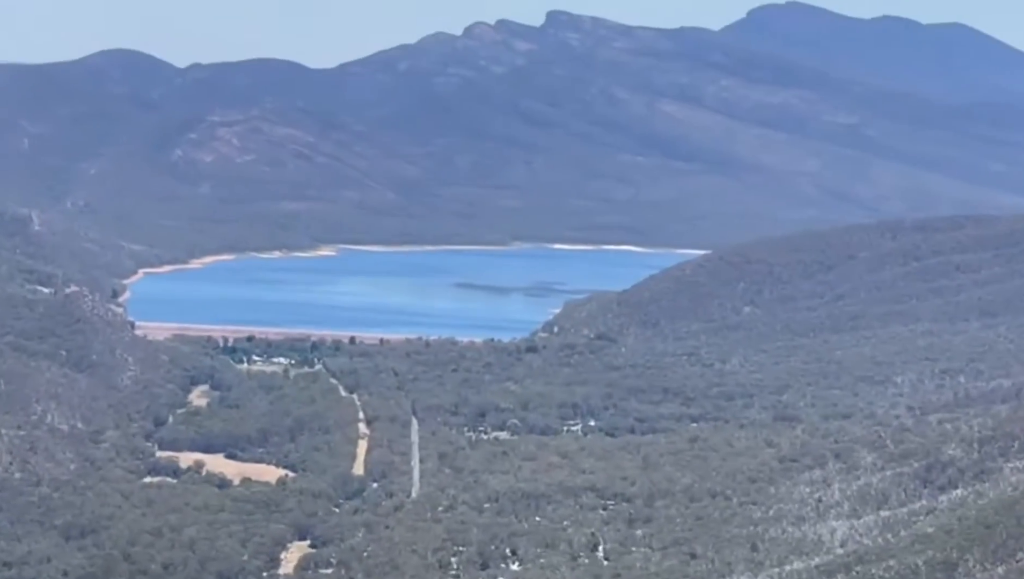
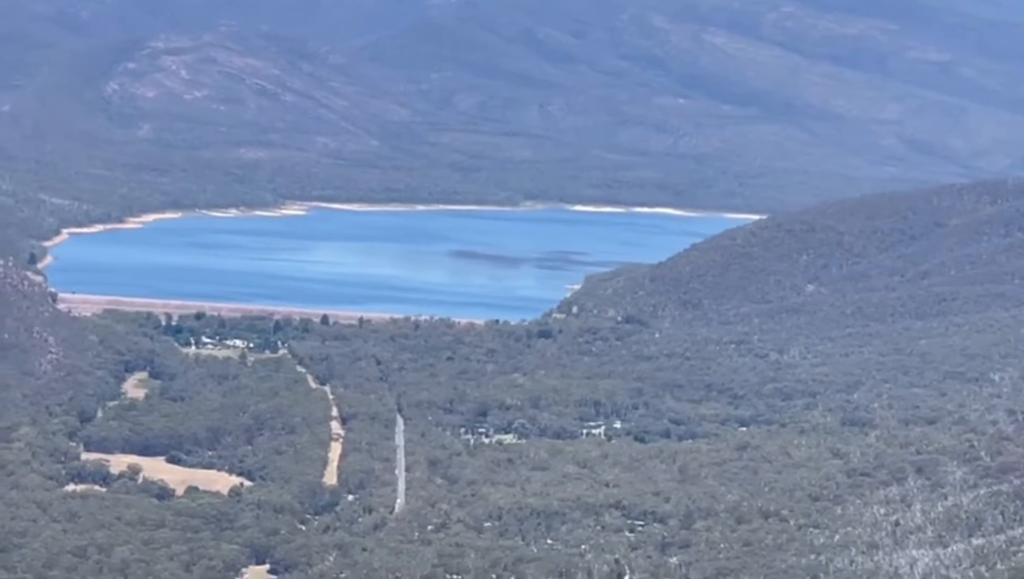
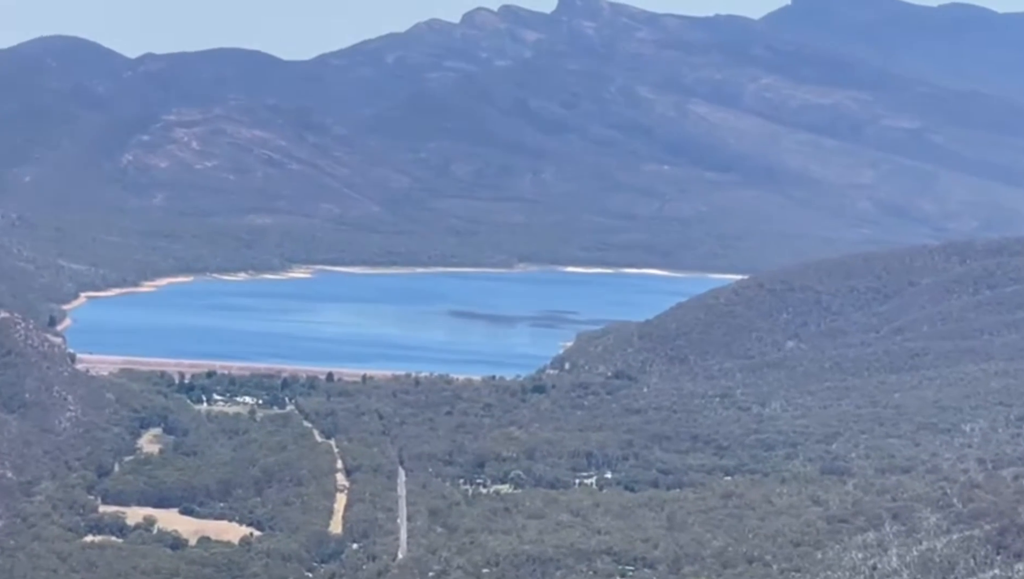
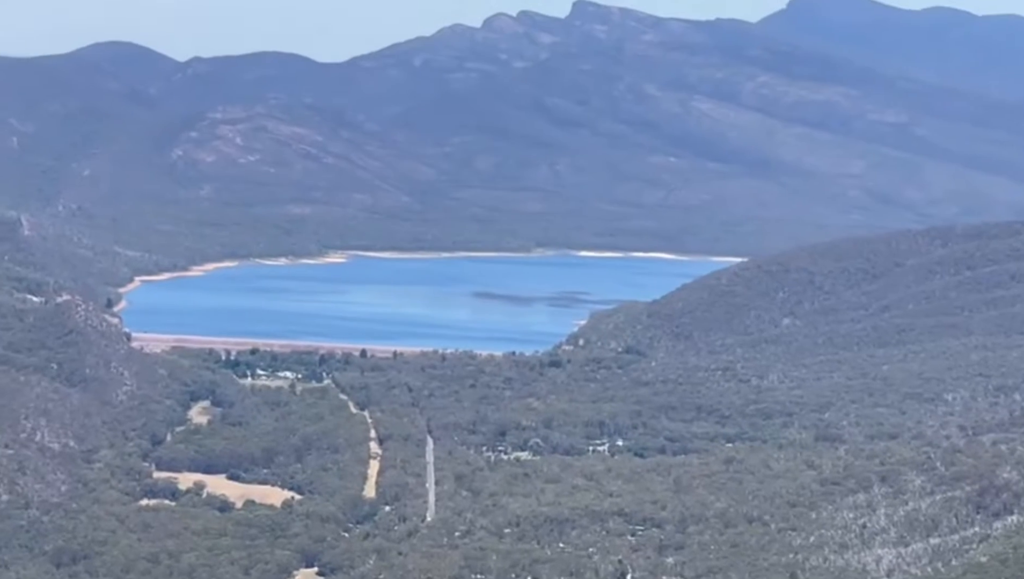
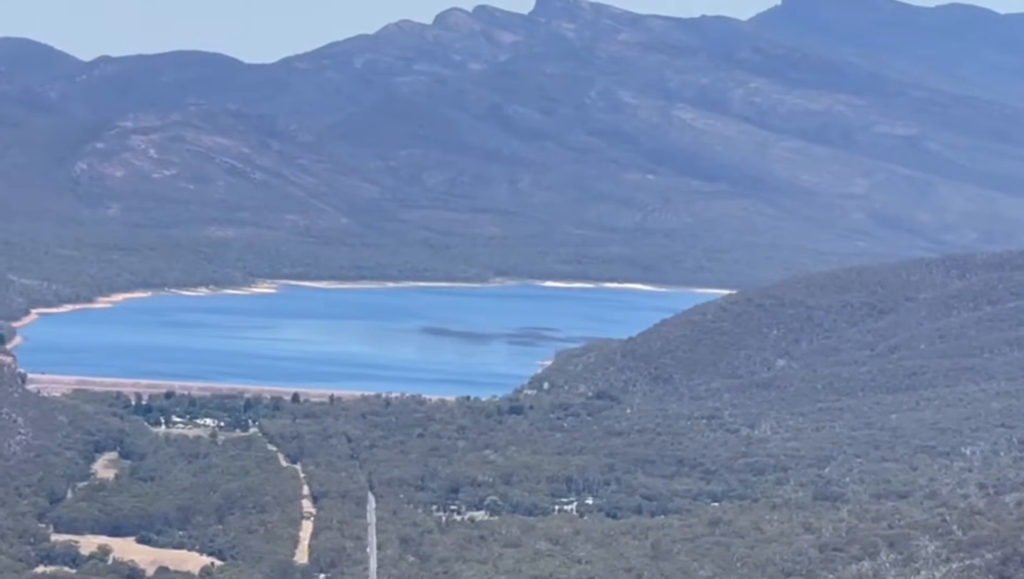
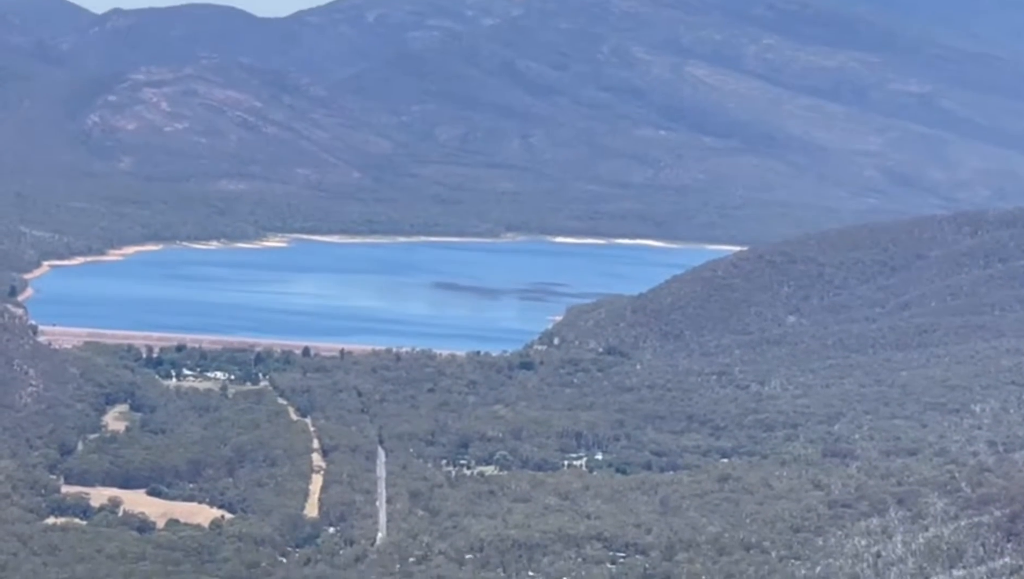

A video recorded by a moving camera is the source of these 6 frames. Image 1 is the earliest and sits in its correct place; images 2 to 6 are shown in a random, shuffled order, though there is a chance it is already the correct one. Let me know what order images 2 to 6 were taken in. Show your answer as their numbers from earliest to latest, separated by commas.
4, 3, 5, 6, 2
